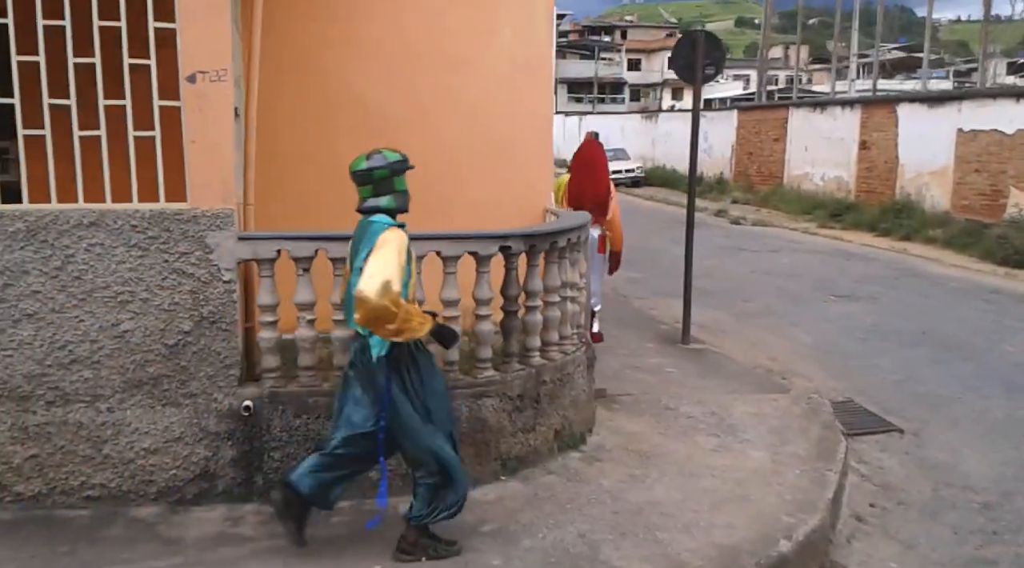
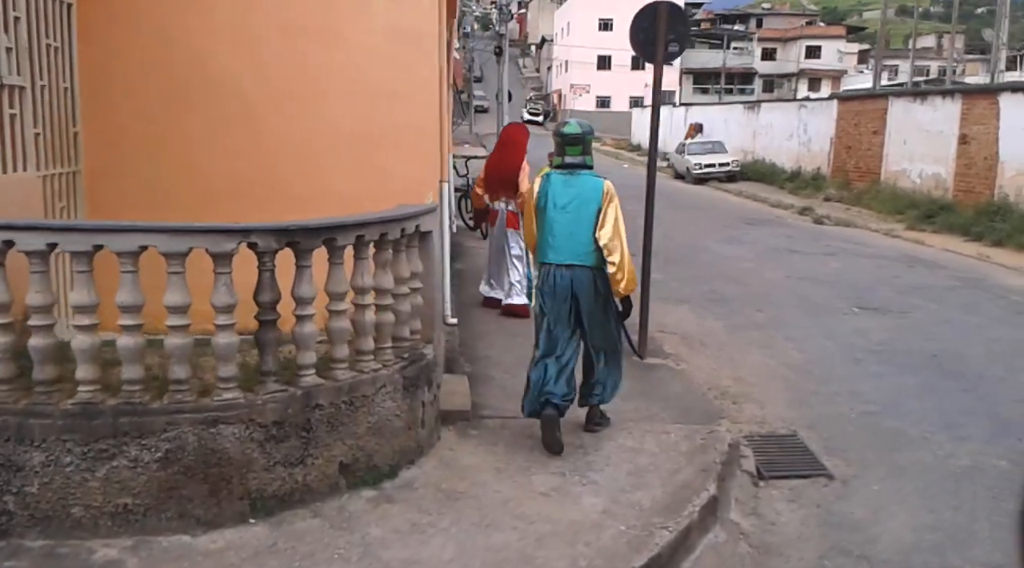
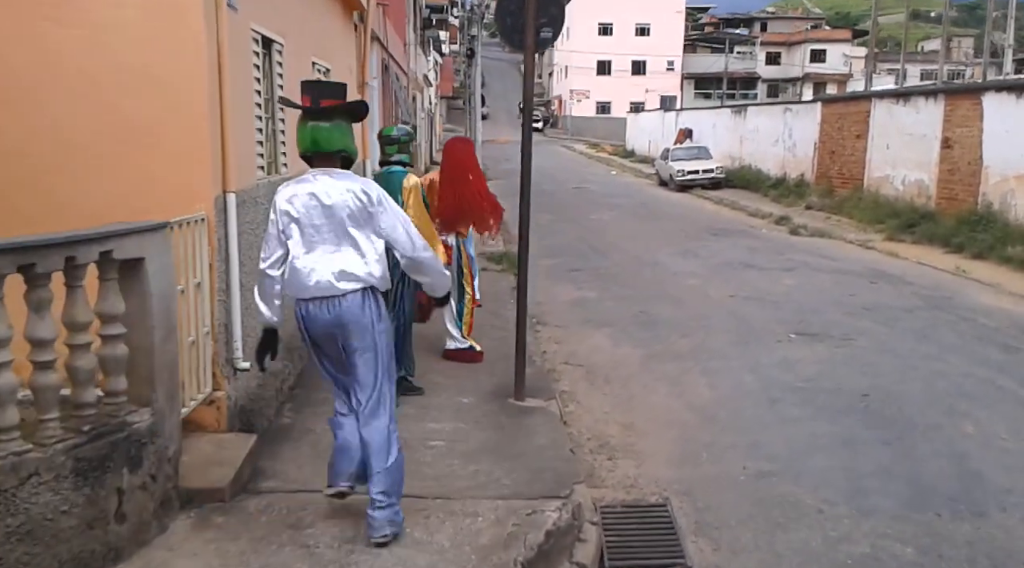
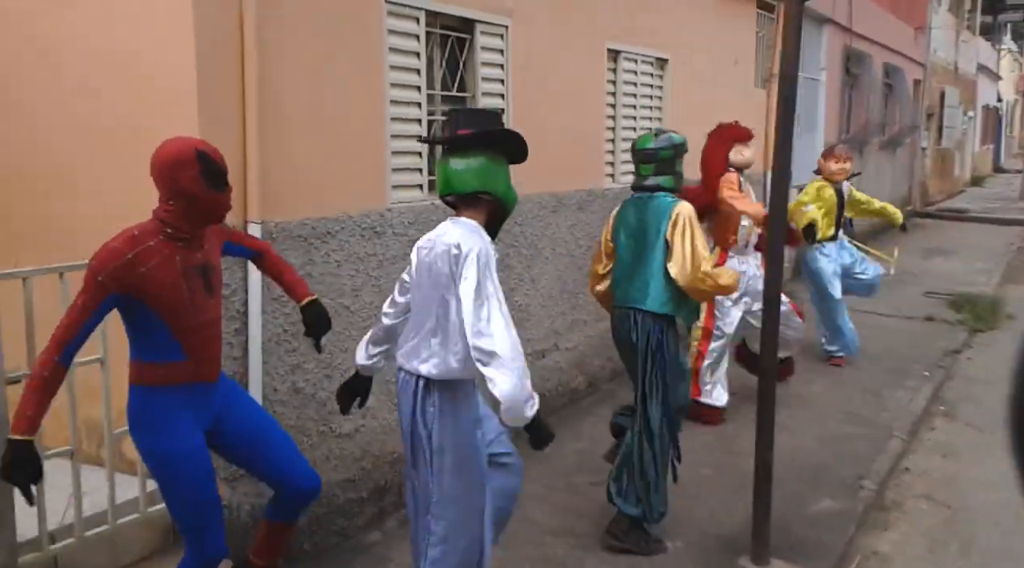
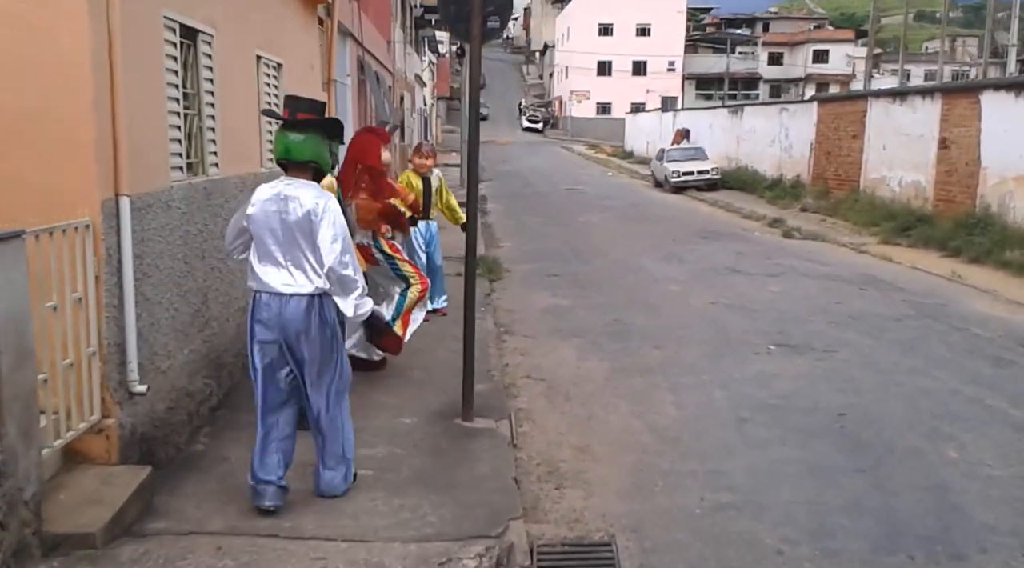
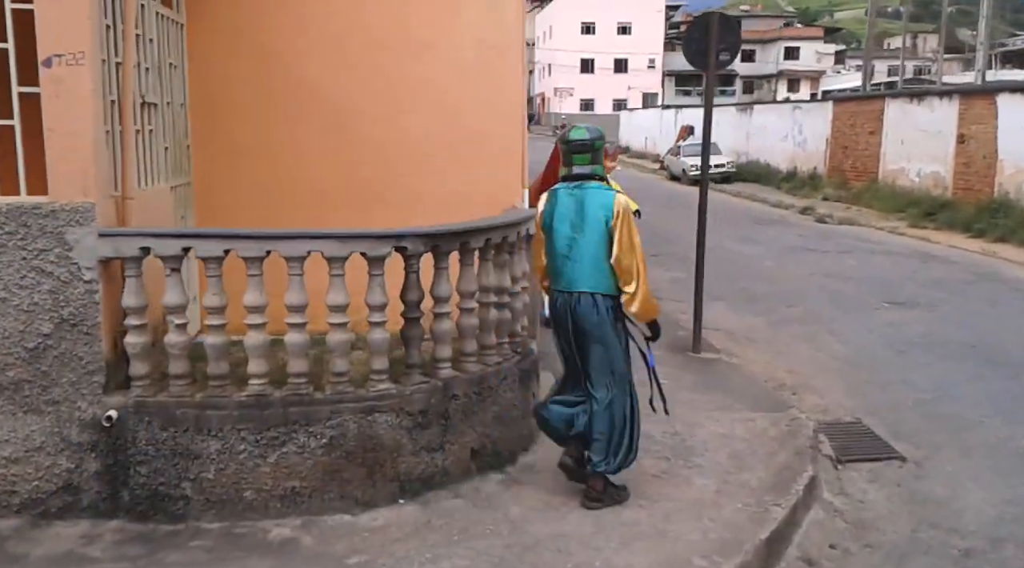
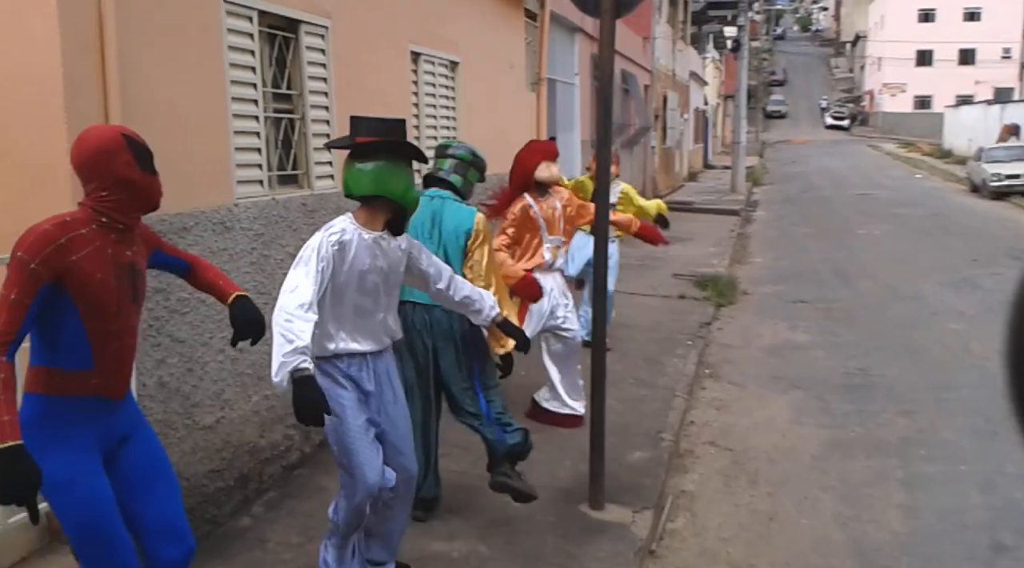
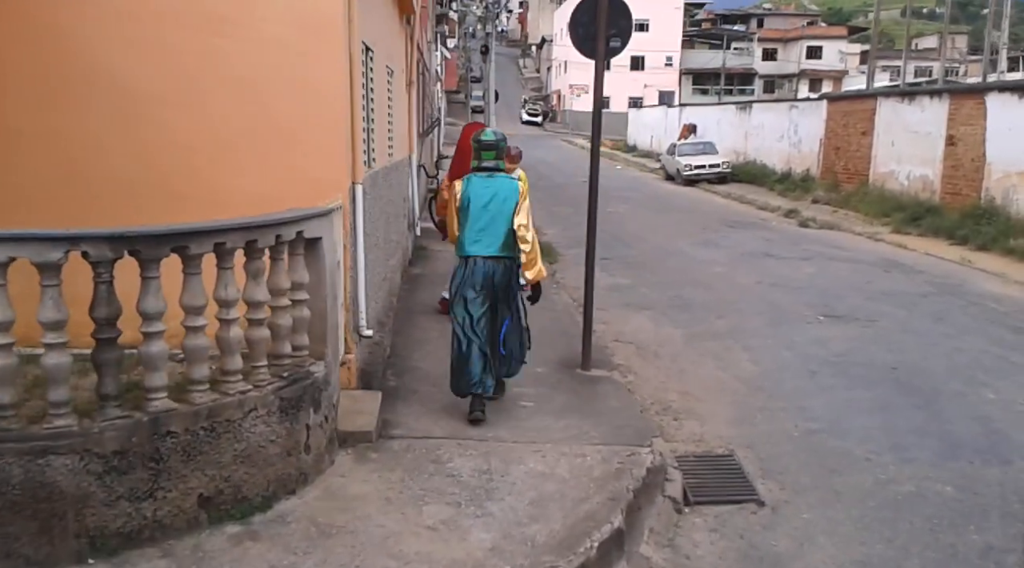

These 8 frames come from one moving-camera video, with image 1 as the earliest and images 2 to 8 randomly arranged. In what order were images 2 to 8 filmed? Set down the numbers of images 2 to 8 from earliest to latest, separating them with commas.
6, 2, 8, 3, 5, 7, 4
